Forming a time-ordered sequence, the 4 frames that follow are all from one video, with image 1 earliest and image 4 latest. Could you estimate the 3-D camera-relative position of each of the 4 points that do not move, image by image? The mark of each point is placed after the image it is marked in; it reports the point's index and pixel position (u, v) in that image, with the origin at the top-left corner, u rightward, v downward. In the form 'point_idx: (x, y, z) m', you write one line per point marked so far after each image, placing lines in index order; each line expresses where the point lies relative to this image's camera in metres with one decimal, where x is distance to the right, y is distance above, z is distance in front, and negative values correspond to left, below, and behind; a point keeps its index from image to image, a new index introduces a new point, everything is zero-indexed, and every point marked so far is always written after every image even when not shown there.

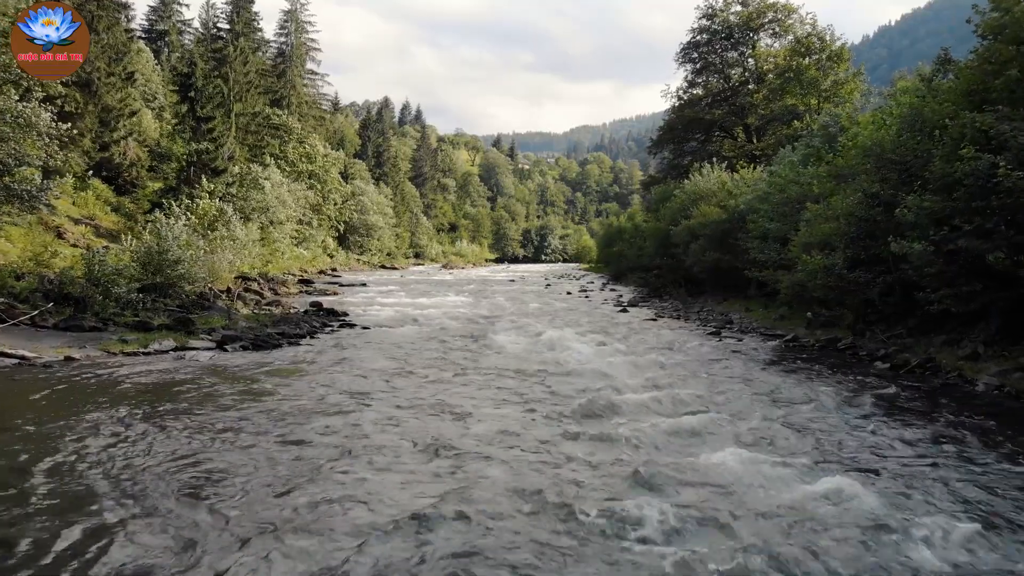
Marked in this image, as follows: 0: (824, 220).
0: (+9.1, +2.0, +15.8) m
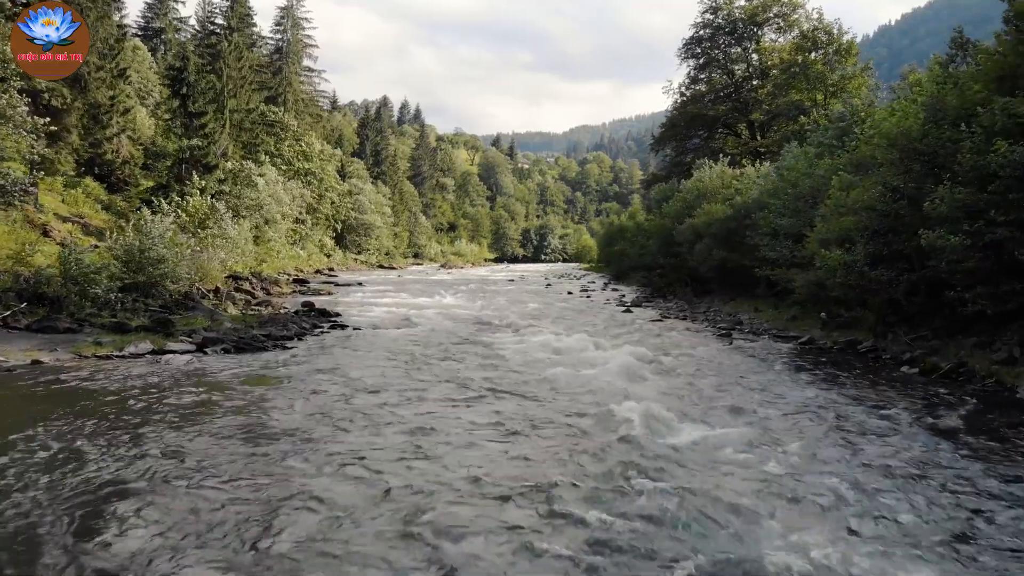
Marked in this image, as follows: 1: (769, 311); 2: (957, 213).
0: (+9.1, +2.0, +14.9) m
1: (+9.2, -0.8, +19.3) m
2: (+9.2, +1.6, +11.1) m
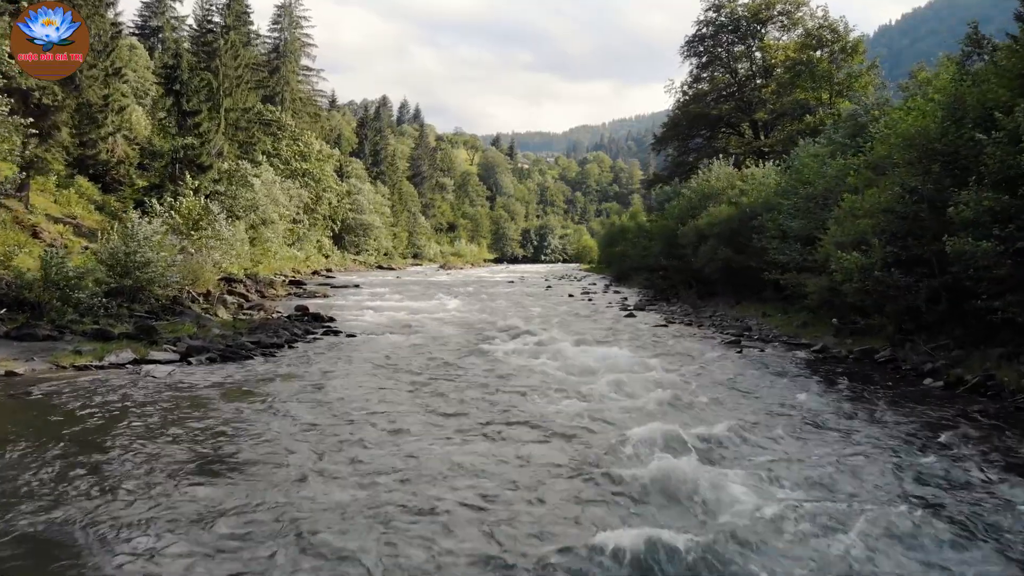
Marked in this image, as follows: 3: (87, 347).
0: (+9.1, +1.9, +14.3) m
1: (+9.2, -1.0, +18.7) m
2: (+9.2, +1.4, +10.4) m
3: (-10.7, -1.5, +13.6) m
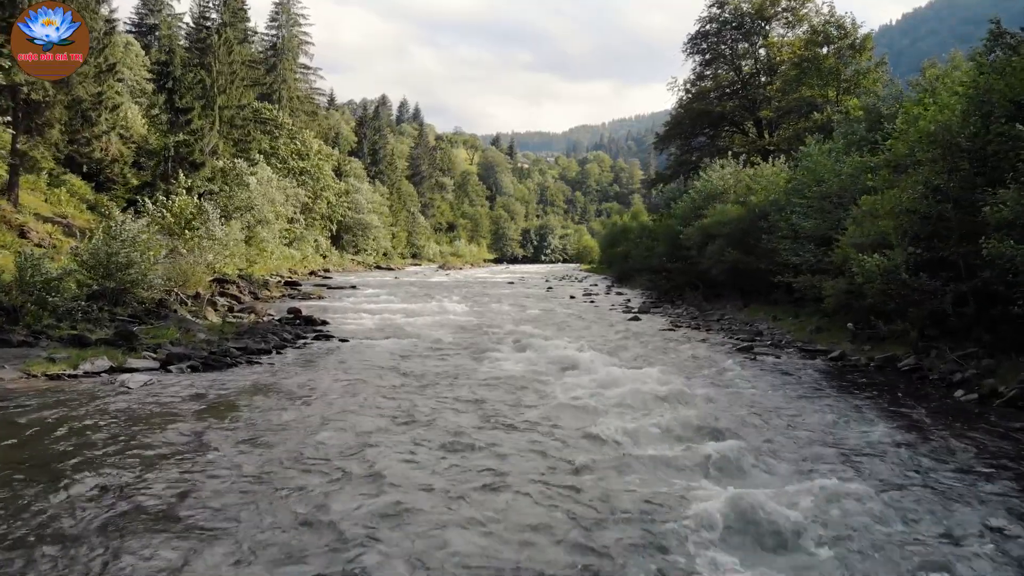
0: (+9.1, +1.8, +13.5) m
1: (+9.2, -1.1, +17.9) m
2: (+9.2, +1.3, +9.7) m
3: (-10.7, -1.6, +12.8) m
